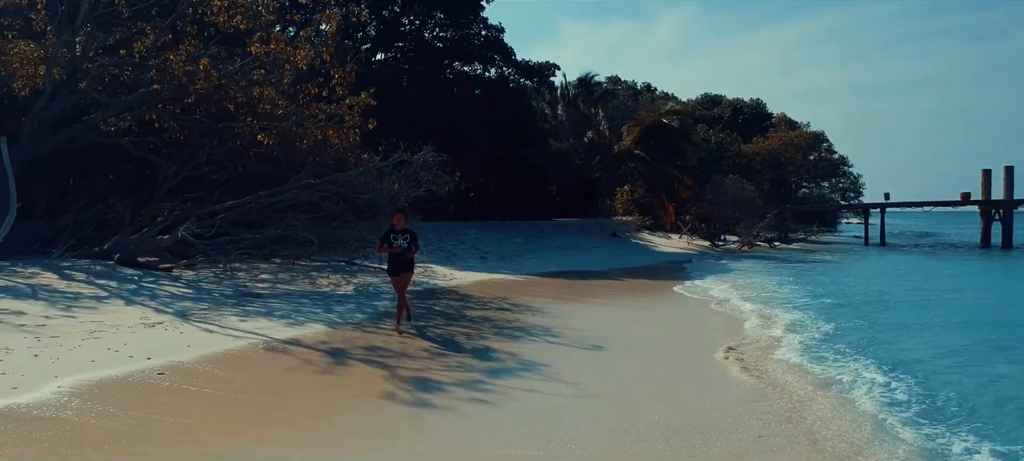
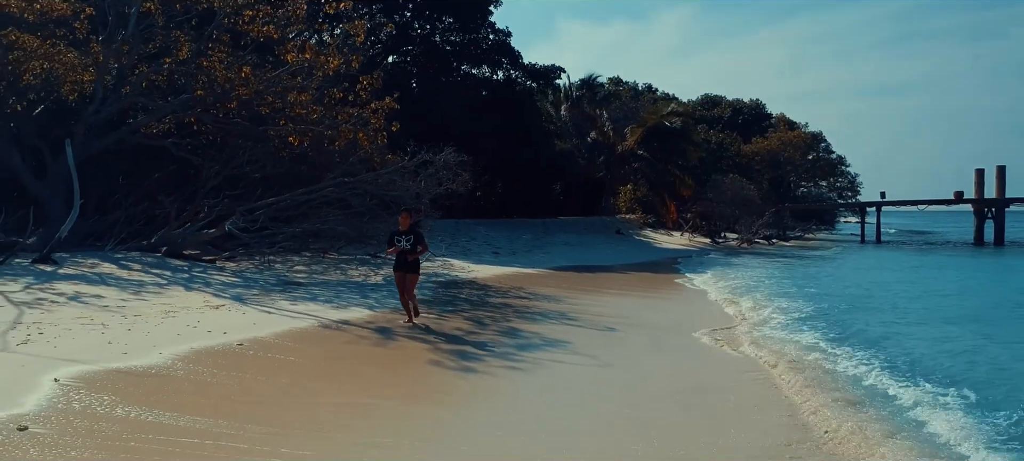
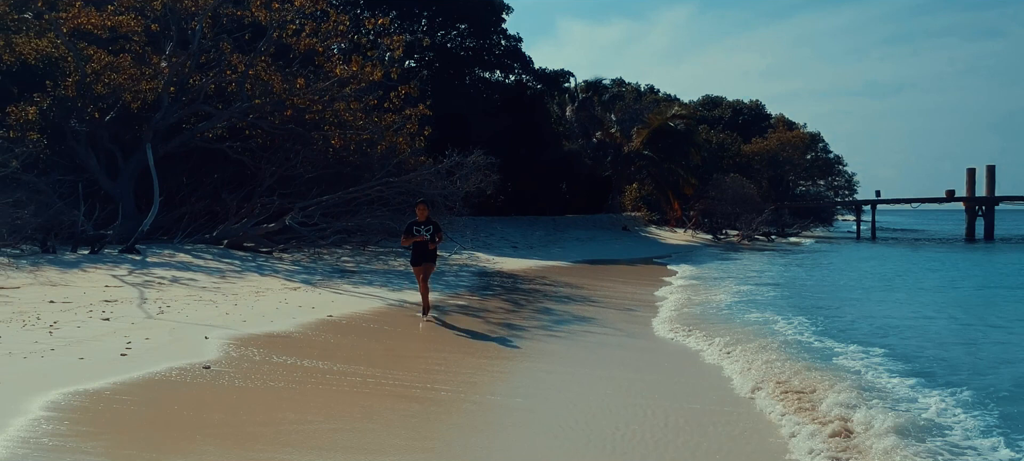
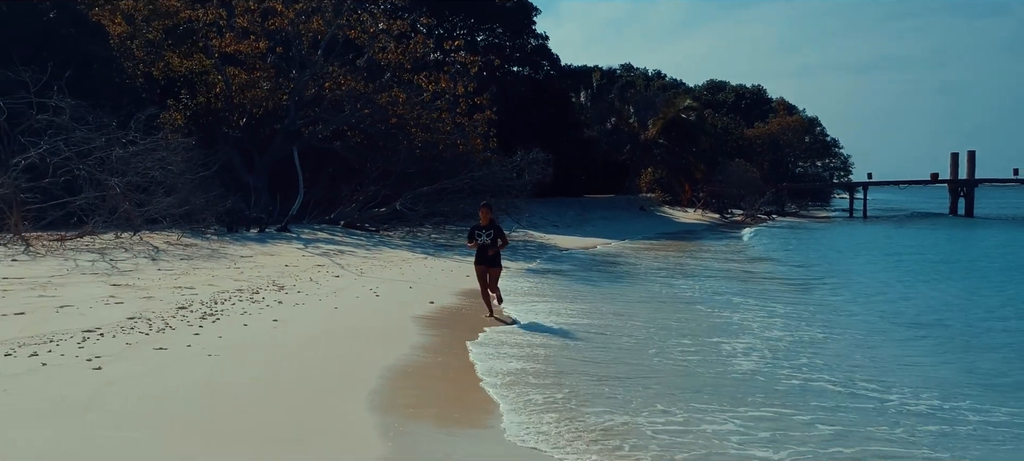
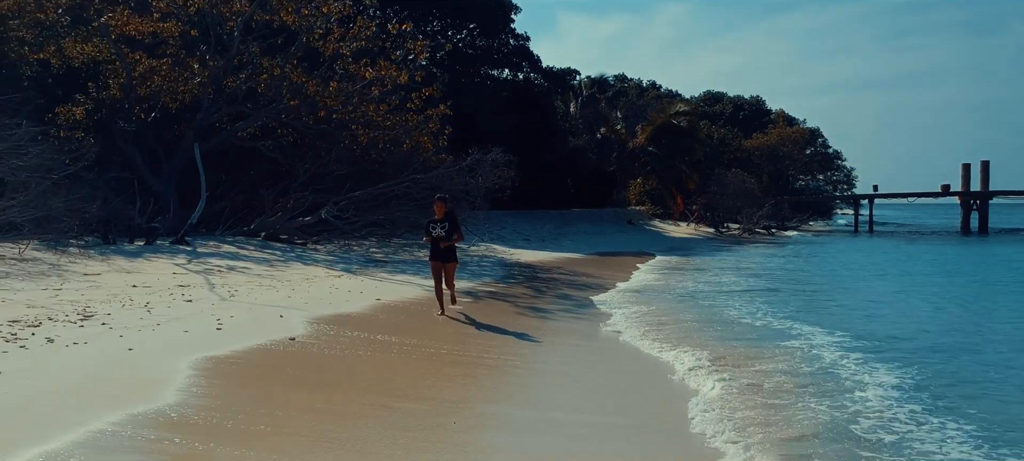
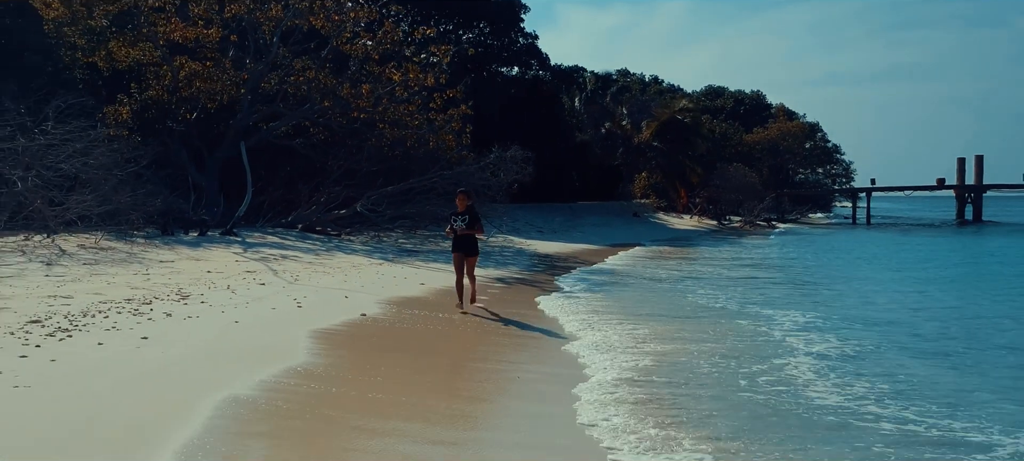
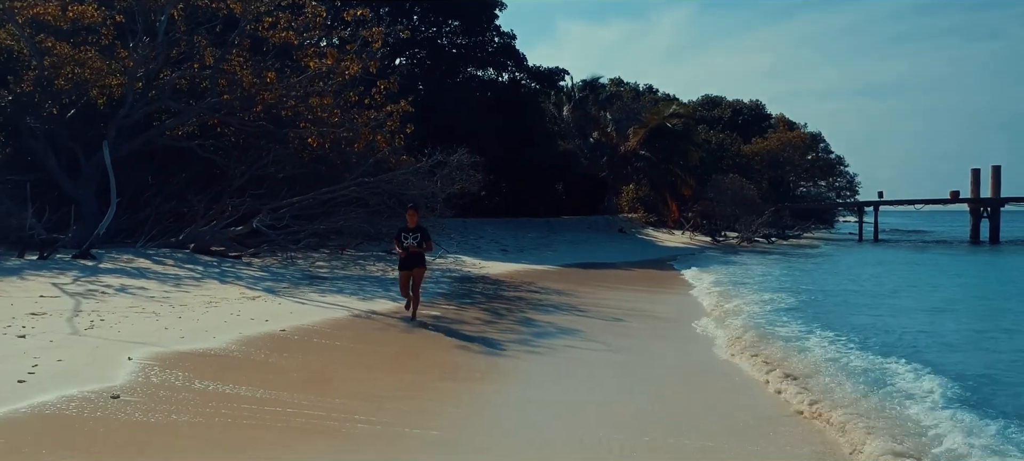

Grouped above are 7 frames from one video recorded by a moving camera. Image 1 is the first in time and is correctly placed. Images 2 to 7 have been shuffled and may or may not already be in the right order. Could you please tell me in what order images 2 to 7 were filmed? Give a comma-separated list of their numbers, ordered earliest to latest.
2, 7, 3, 5, 6, 4
